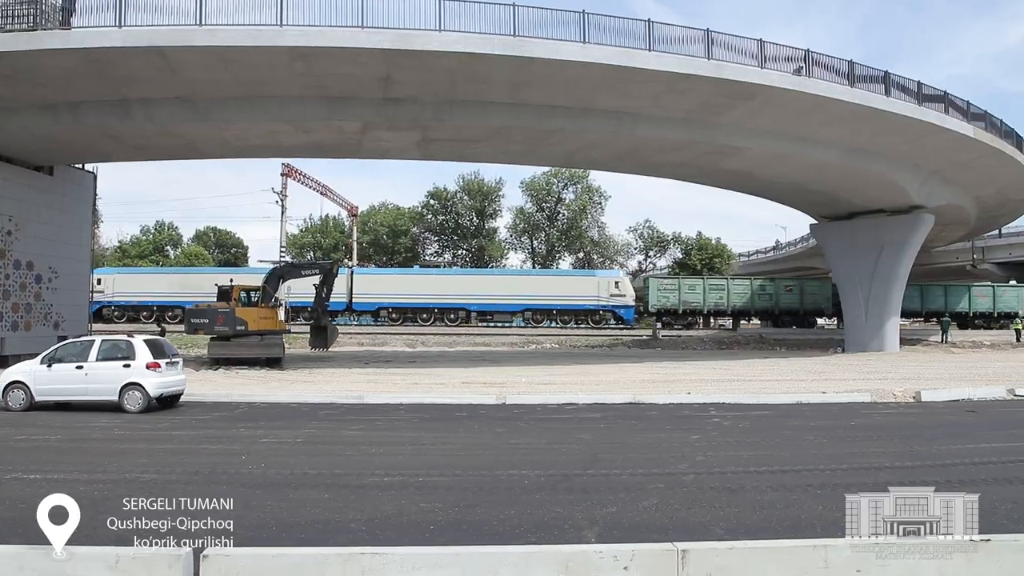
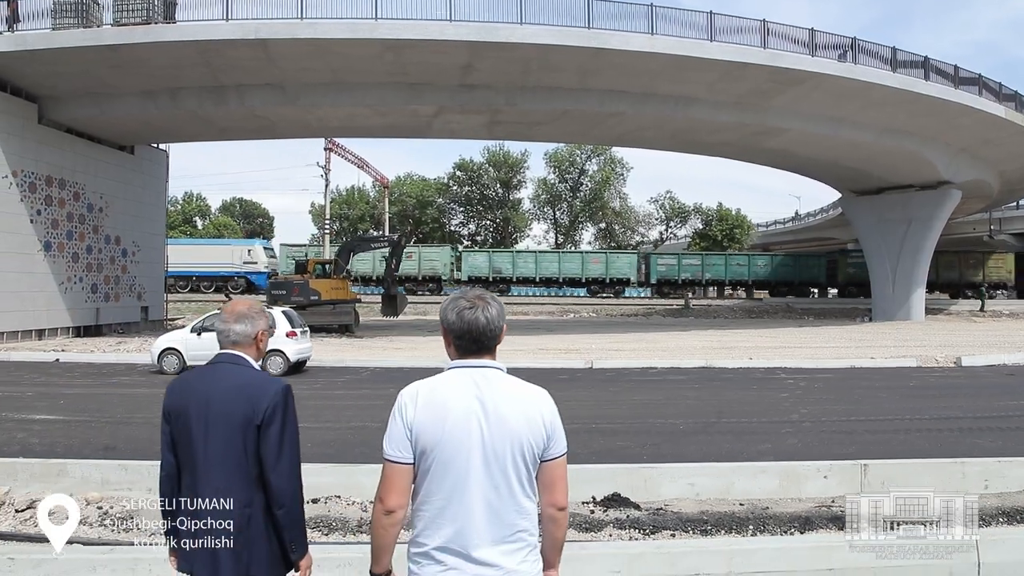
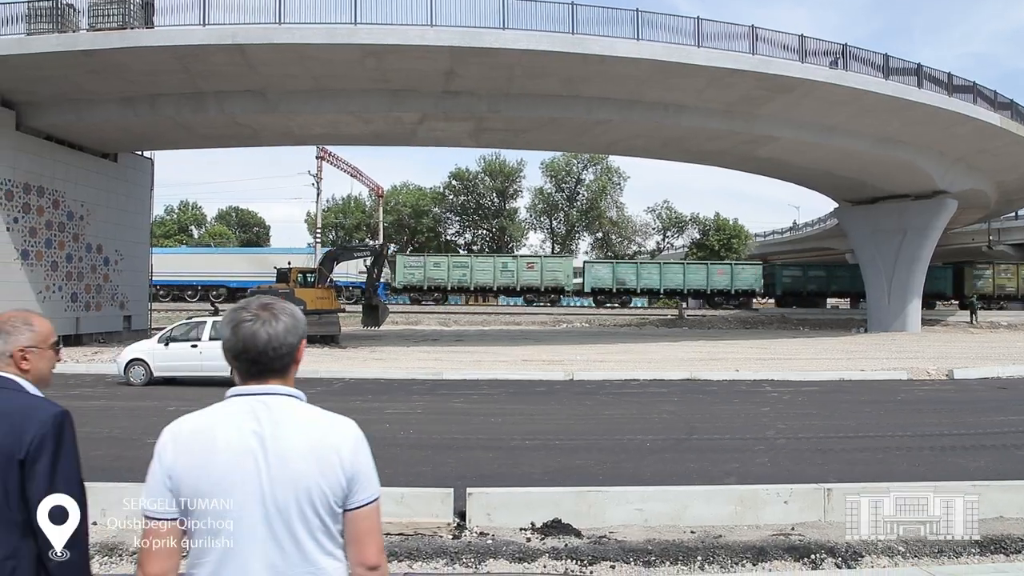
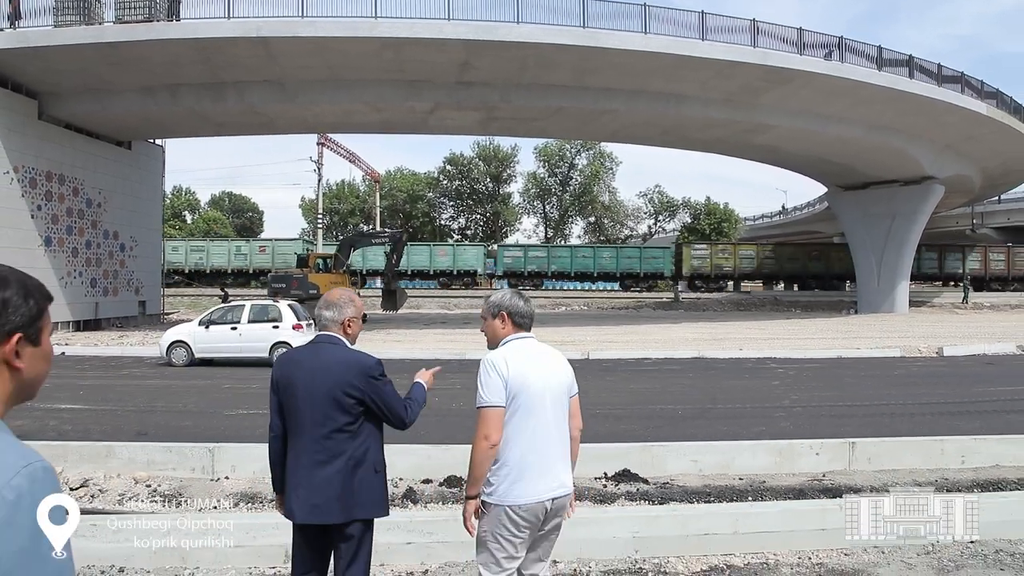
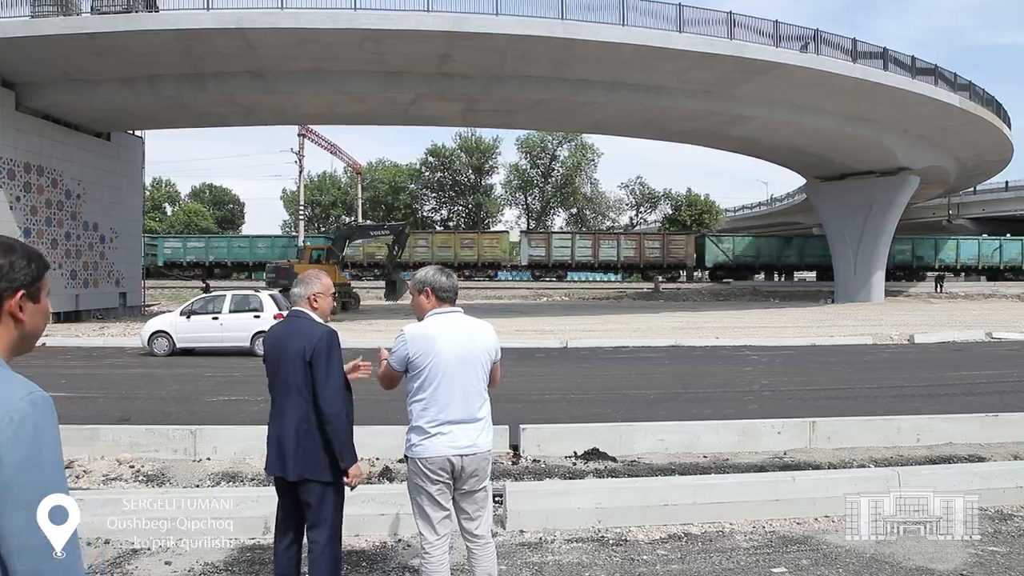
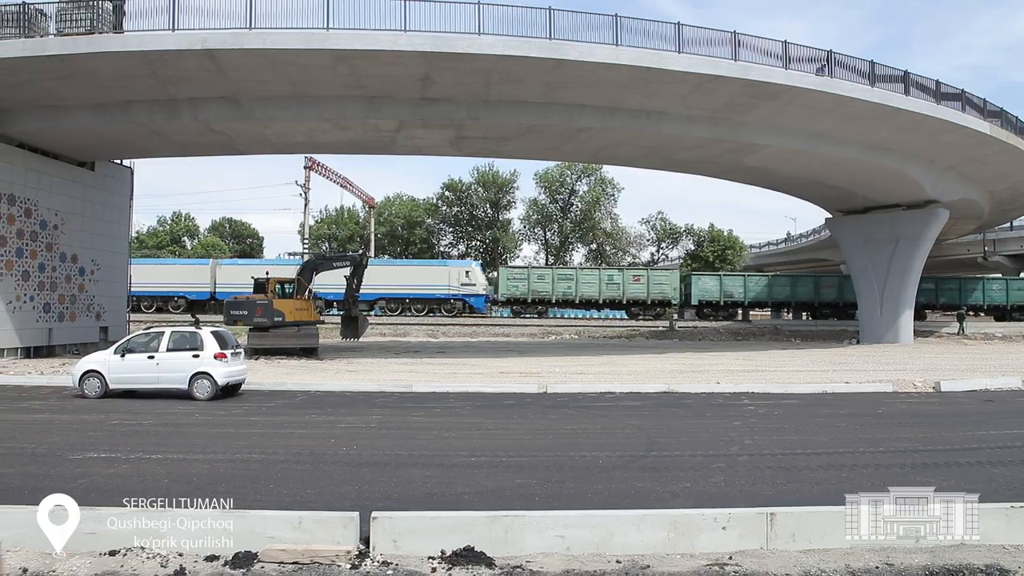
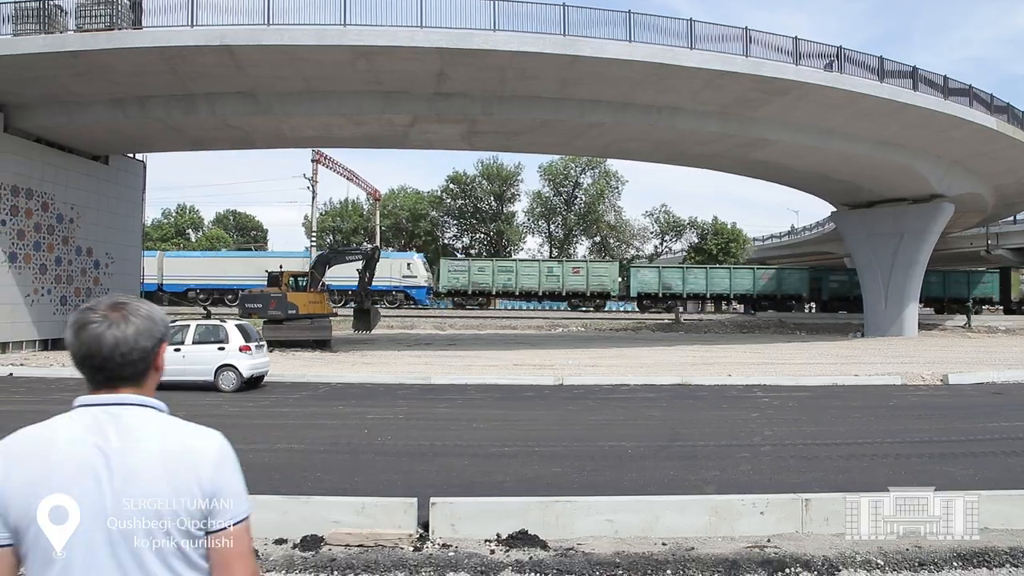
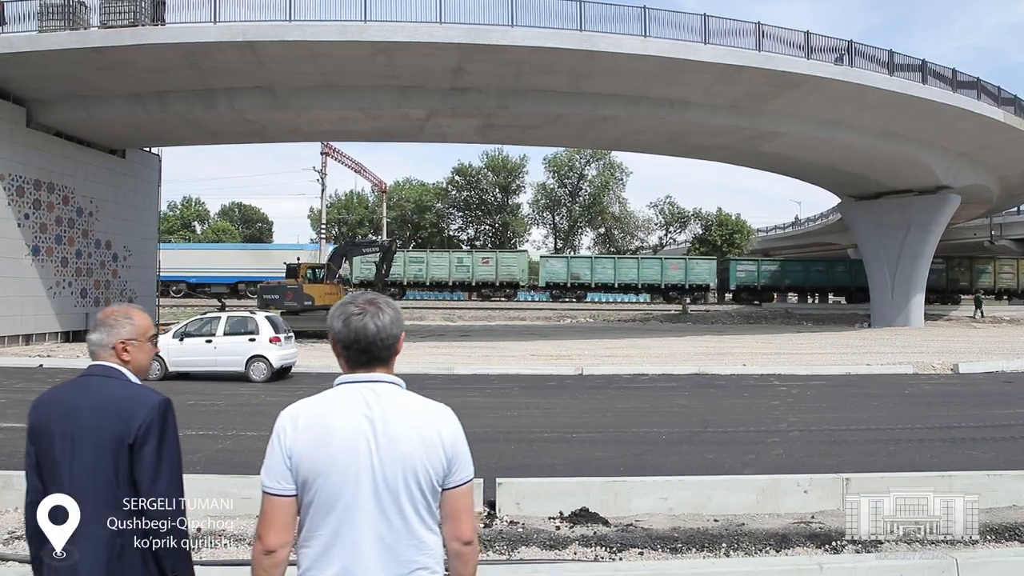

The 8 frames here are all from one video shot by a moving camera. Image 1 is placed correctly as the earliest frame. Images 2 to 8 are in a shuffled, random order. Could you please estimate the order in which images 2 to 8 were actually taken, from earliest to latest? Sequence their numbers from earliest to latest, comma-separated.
6, 7, 3, 8, 2, 4, 5
